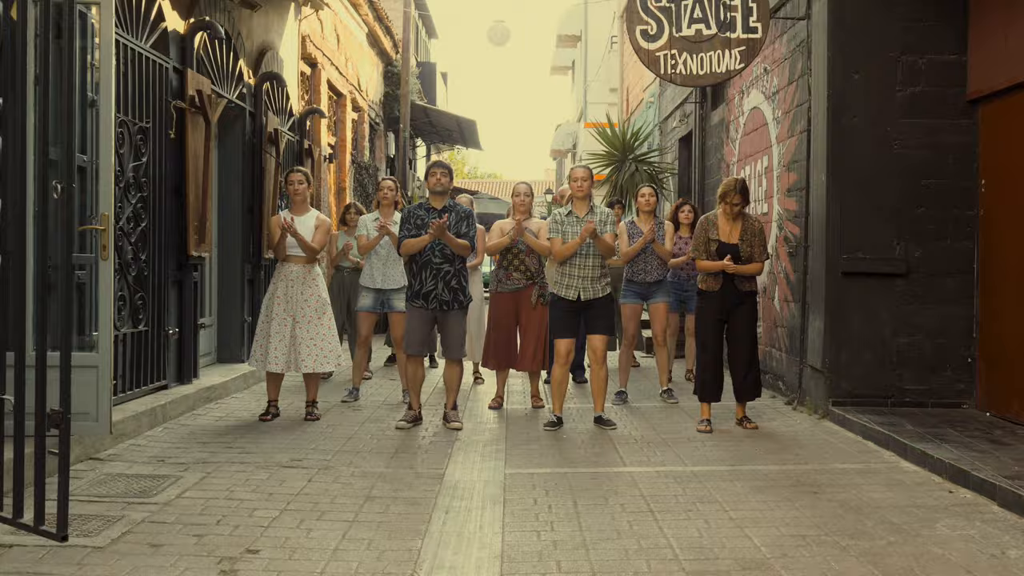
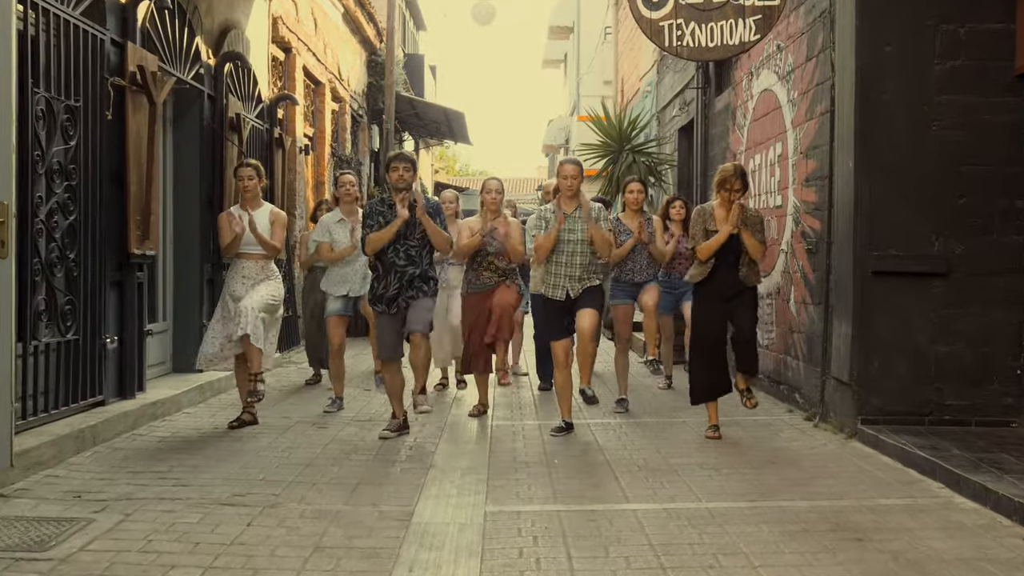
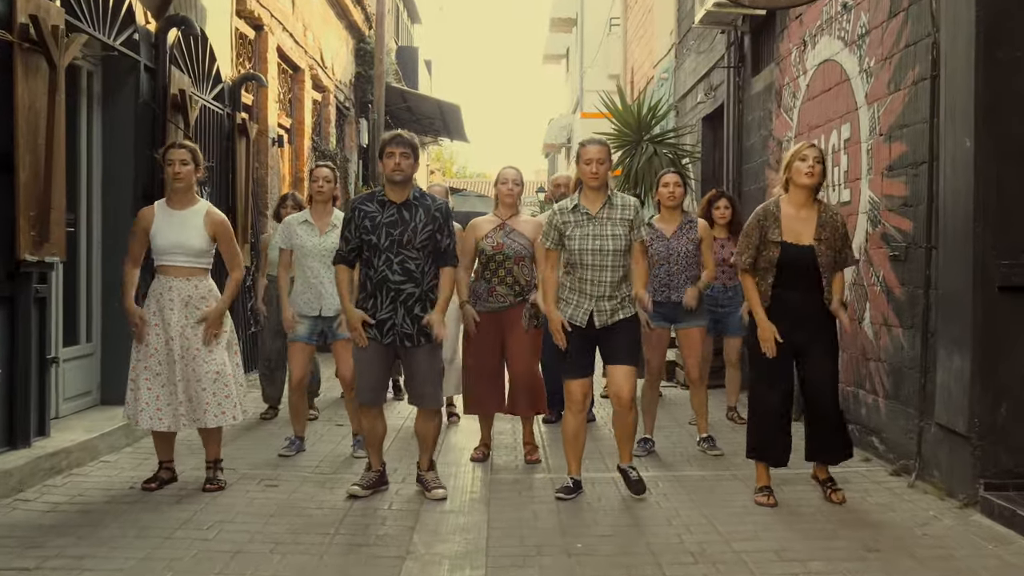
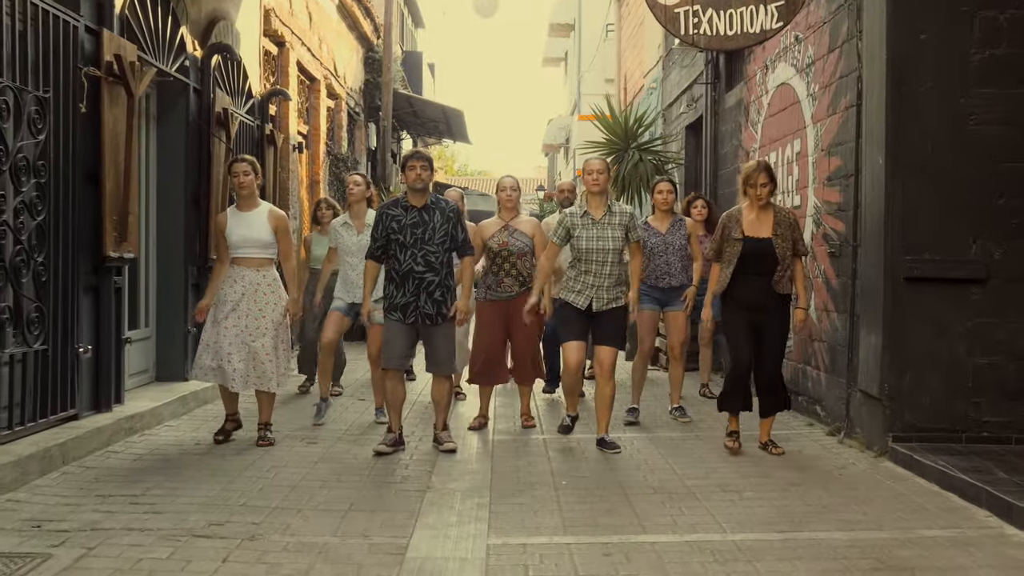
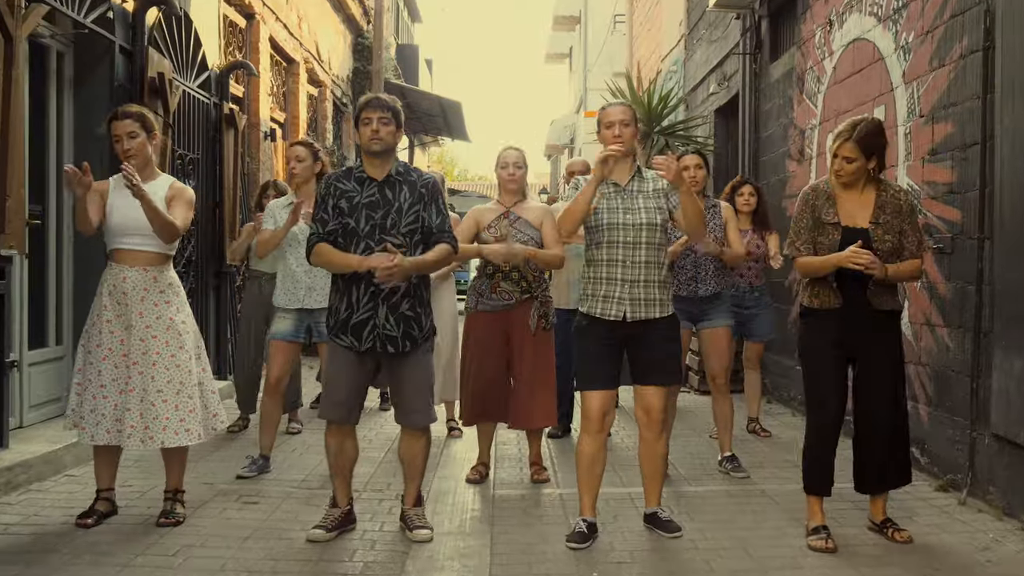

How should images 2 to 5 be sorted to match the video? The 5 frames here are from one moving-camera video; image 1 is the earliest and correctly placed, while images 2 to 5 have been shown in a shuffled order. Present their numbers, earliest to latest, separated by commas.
2, 4, 3, 5
